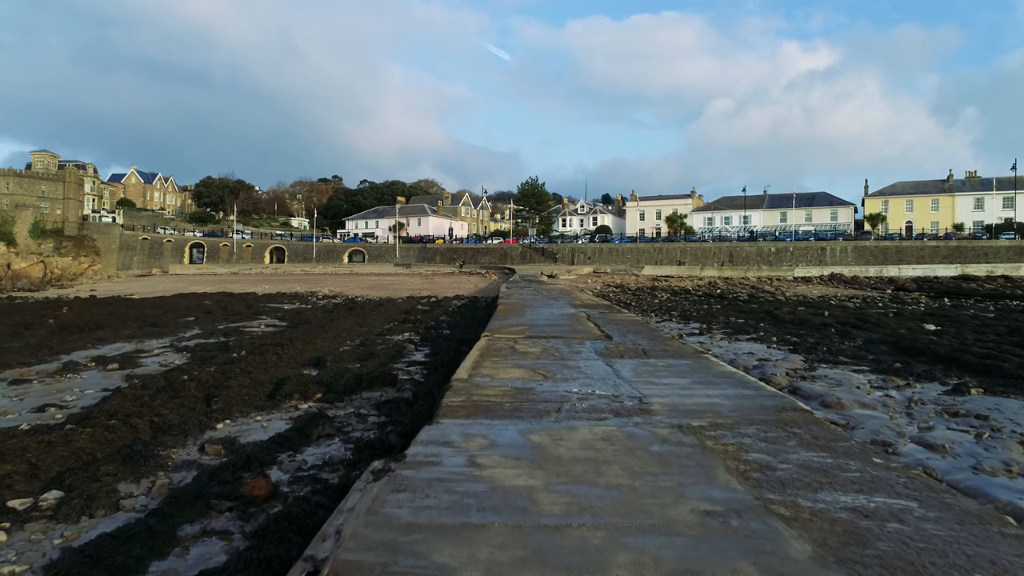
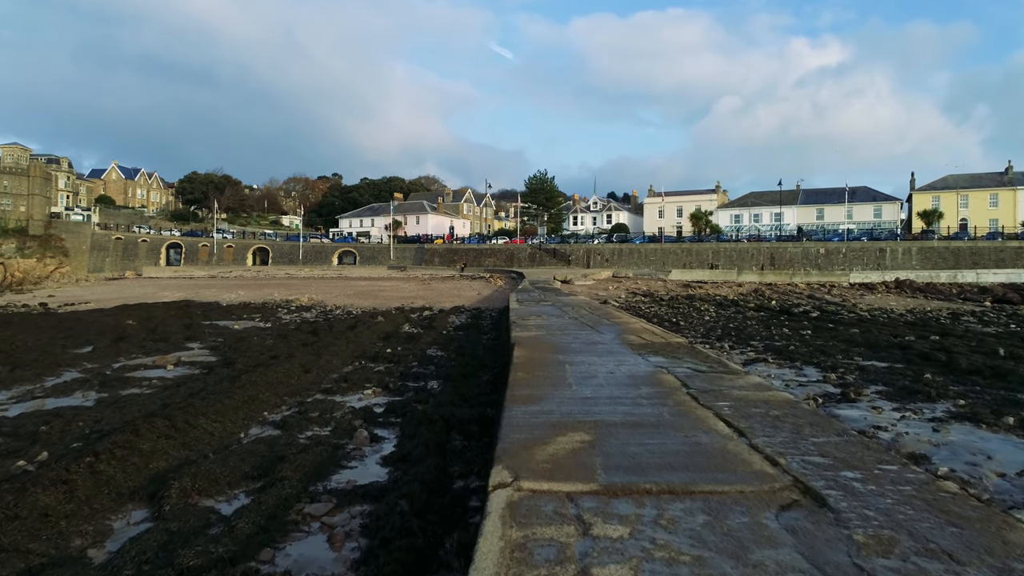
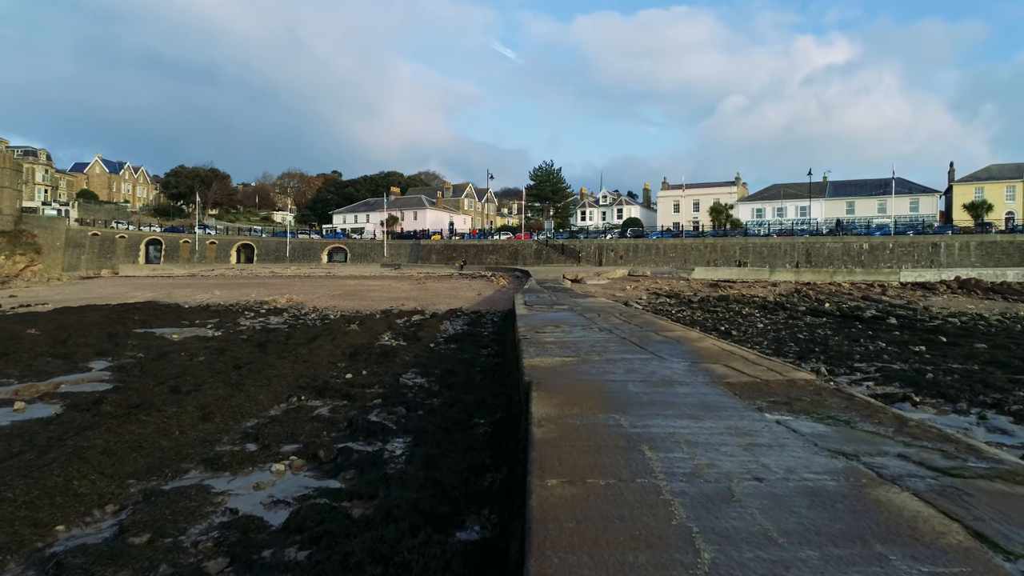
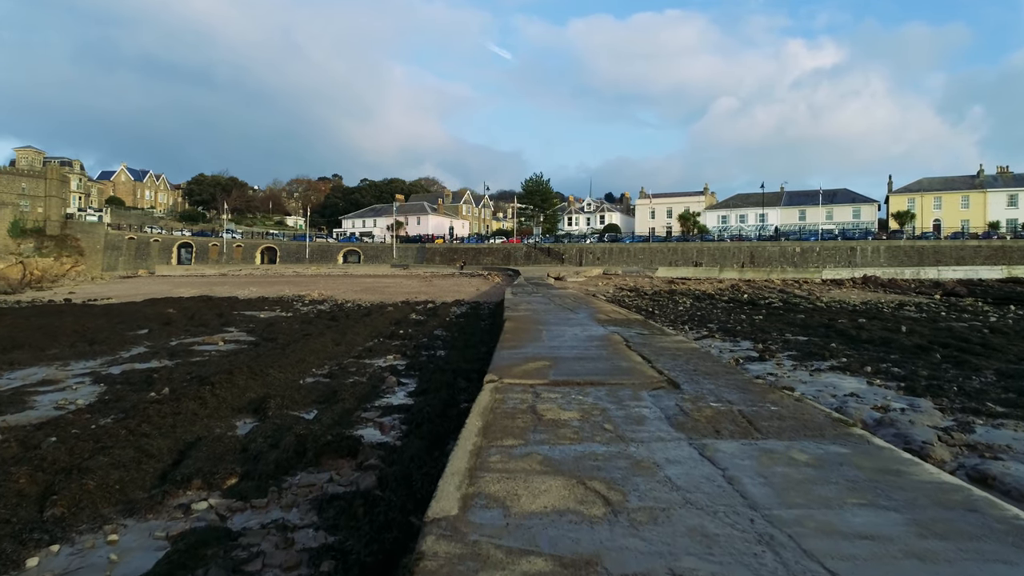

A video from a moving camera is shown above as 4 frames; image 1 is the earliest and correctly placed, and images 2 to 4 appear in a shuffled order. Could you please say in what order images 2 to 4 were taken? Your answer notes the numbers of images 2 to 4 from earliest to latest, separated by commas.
4, 2, 3
